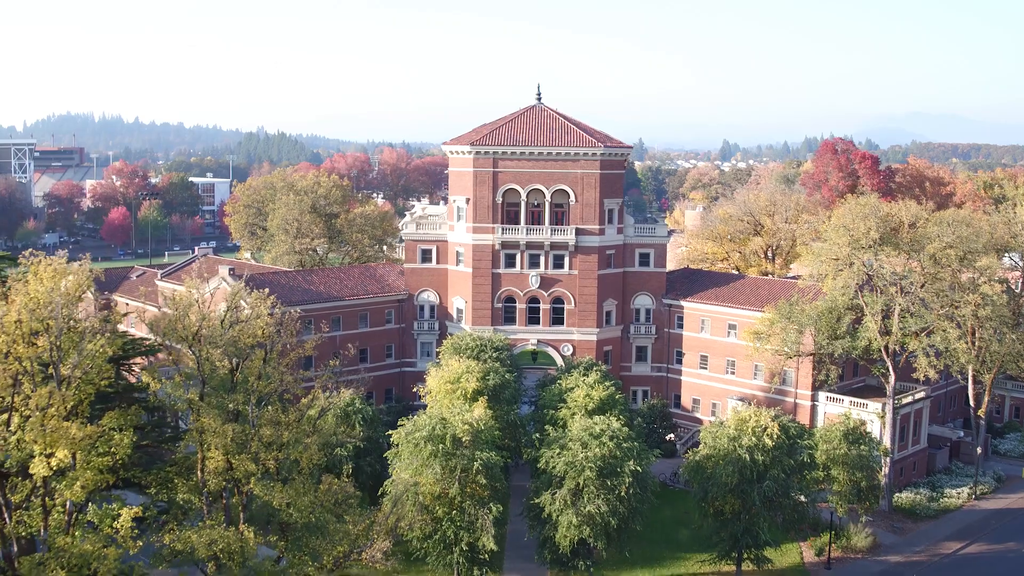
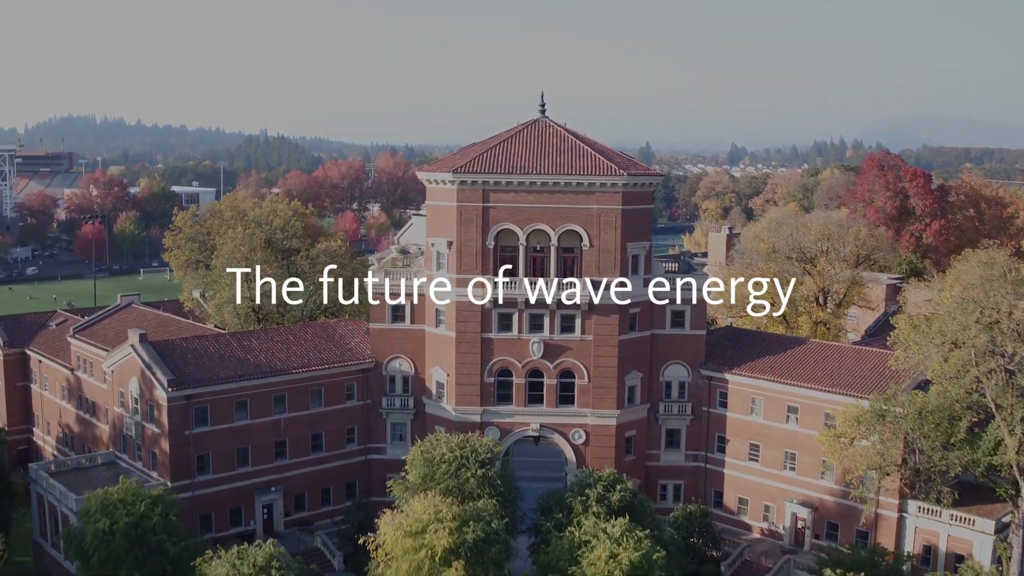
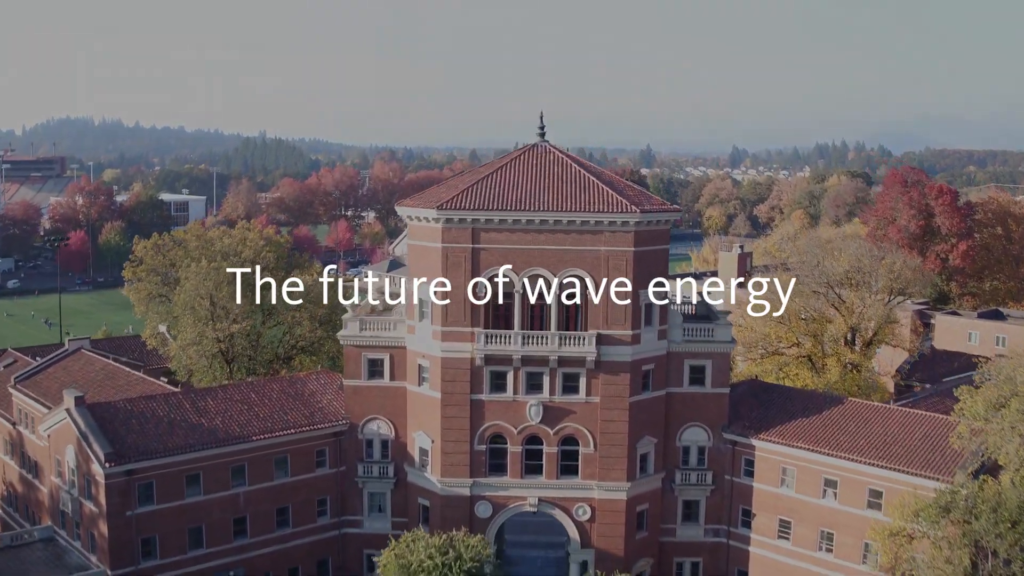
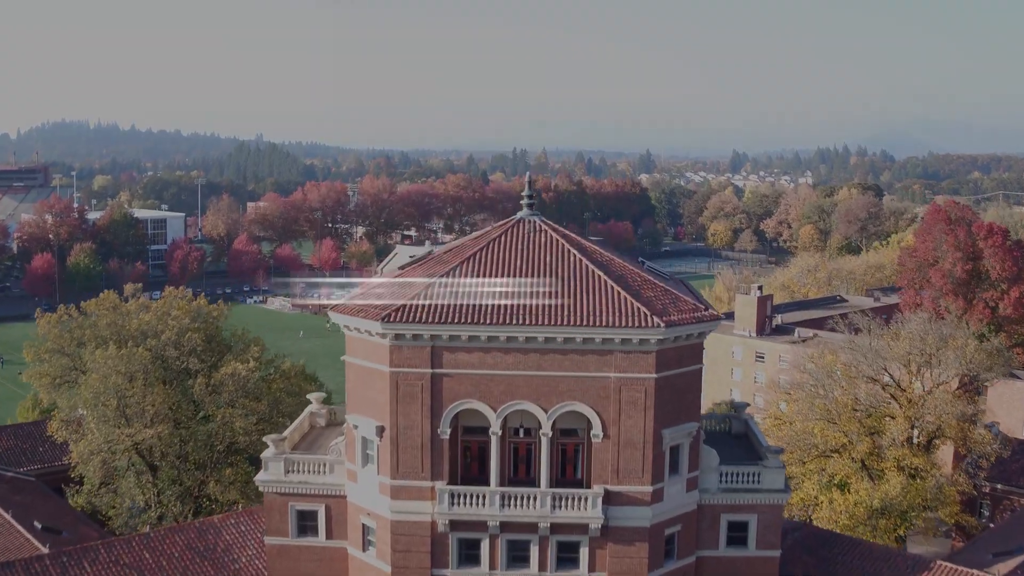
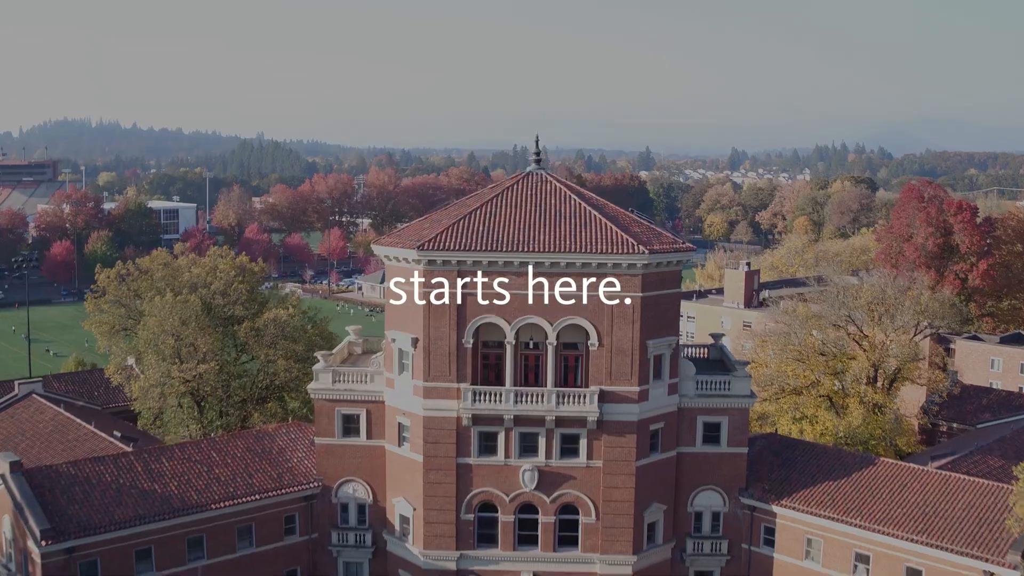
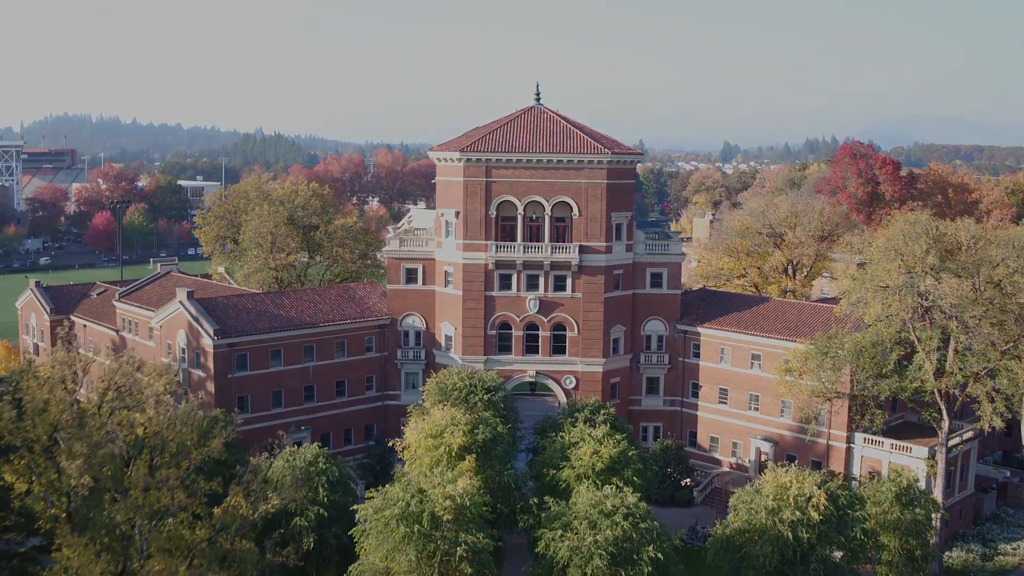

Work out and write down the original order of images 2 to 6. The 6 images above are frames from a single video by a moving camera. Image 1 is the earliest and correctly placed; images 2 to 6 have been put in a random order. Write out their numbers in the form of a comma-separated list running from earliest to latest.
6, 2, 3, 5, 4
